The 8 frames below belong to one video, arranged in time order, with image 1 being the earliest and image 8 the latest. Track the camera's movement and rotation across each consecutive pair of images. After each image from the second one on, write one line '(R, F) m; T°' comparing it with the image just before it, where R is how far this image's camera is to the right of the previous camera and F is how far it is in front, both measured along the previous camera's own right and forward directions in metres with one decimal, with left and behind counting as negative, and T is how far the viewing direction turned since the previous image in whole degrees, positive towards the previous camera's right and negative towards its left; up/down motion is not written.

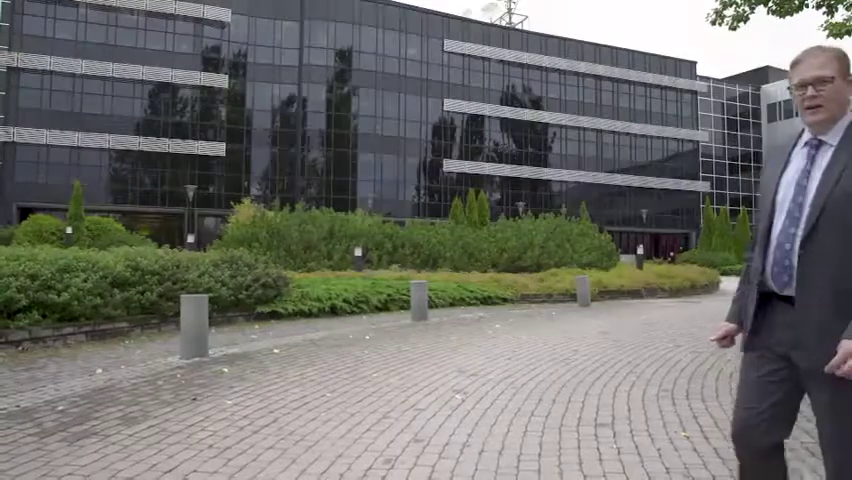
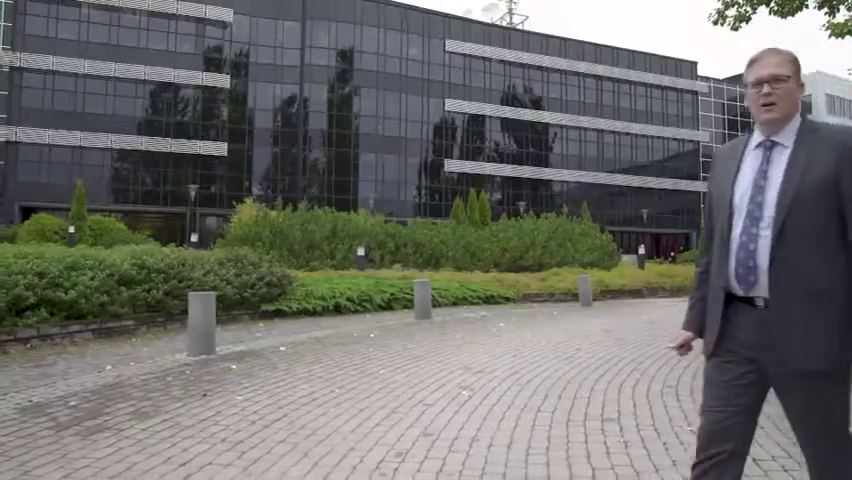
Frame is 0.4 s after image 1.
(-0.1, -0.1) m; 0°
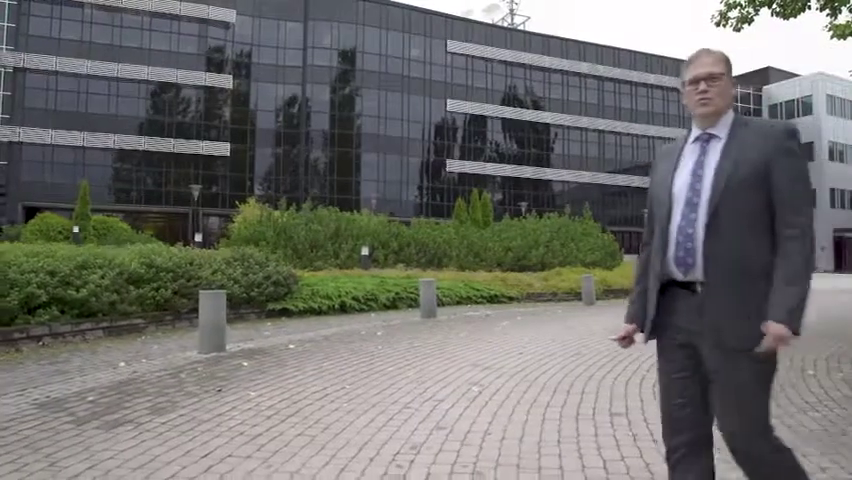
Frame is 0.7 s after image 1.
(-0.1, -0.1) m; 0°
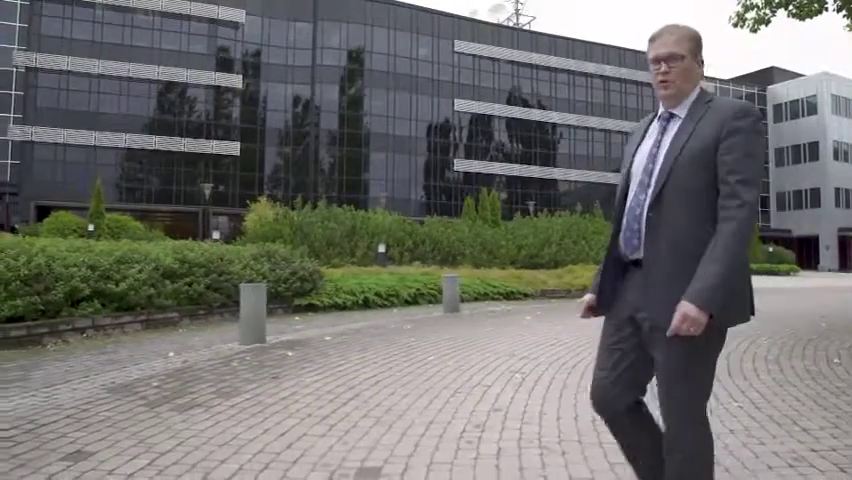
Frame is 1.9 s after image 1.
(-0.5, -0.3) m; 0°
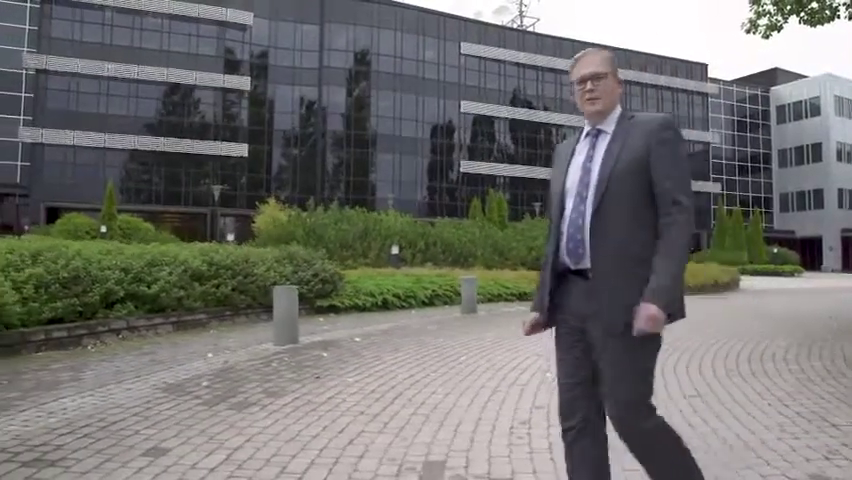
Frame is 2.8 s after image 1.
(-0.4, -0.3) m; 0°
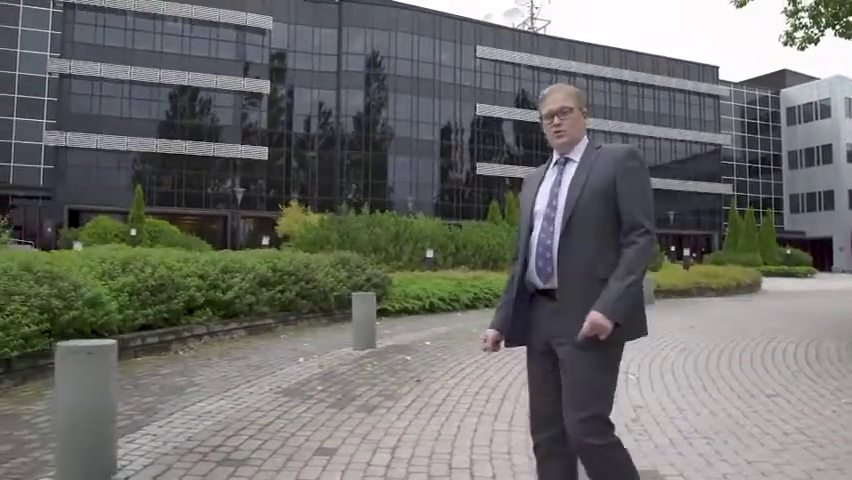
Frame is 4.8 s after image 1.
(-1.0, -0.5) m; 0°
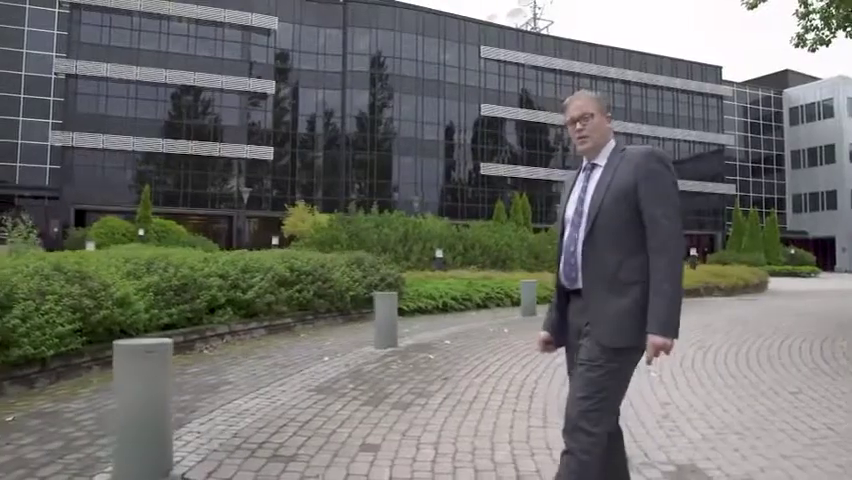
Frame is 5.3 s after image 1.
(-0.3, -0.1) m; 0°
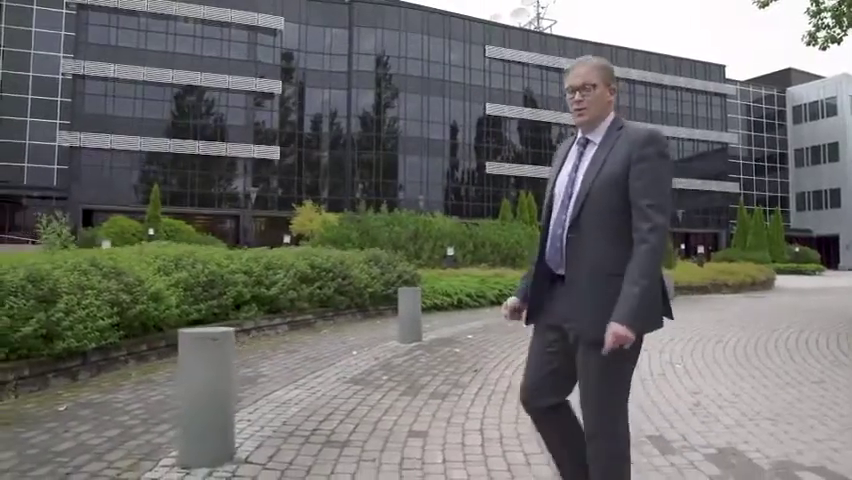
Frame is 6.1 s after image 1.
(-0.4, -0.2) m; 0°
